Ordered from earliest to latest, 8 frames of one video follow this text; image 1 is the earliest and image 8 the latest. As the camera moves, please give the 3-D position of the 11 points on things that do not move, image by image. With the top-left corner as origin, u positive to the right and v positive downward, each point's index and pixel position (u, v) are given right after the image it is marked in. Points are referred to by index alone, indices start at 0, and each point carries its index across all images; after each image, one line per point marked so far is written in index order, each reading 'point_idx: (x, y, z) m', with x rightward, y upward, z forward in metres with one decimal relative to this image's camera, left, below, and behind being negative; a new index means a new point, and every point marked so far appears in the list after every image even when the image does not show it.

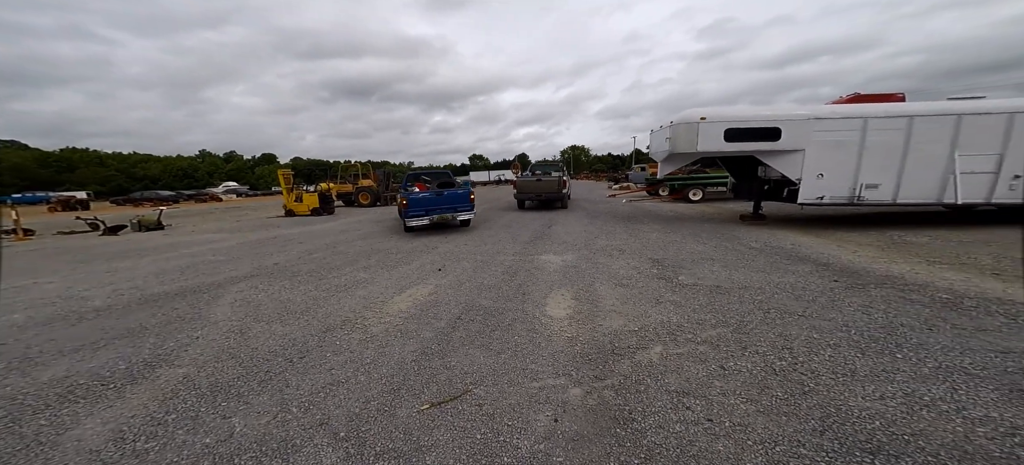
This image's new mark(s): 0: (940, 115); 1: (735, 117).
0: (+9.7, +2.8, +7.5) m
1: (+5.8, +3.0, +8.3) m
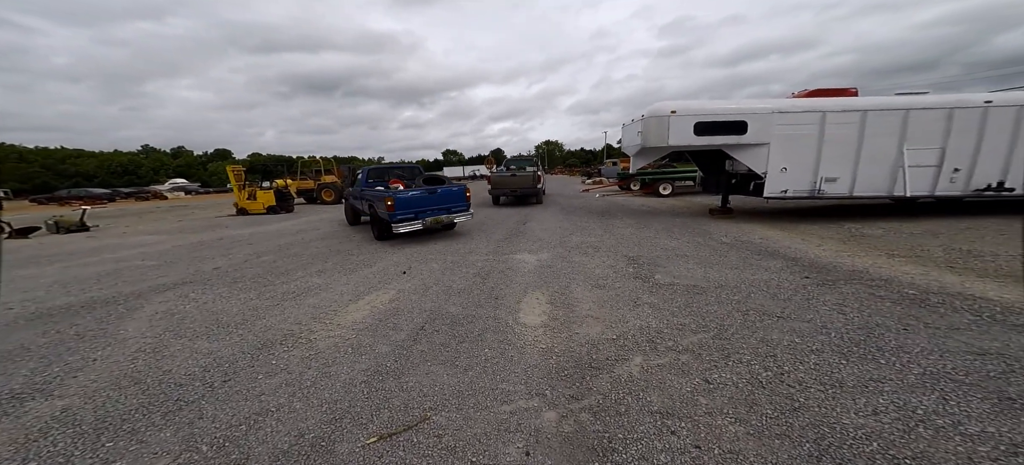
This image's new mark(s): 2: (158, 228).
0: (+9.0, +2.9, +7.8) m
1: (+5.1, +3.1, +8.4) m
2: (-10.0, +0.1, +9.2) m
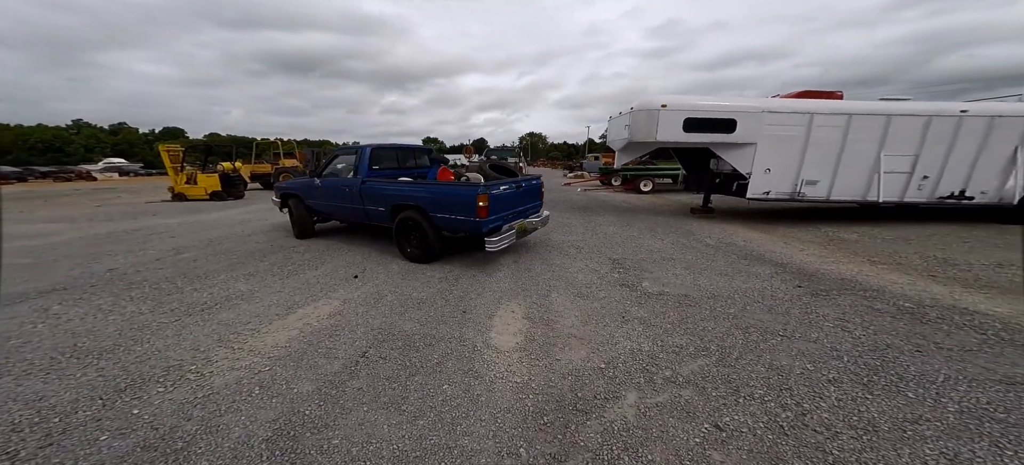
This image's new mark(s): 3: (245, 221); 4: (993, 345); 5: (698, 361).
0: (+8.5, +2.8, +7.8) m
1: (+4.6, +3.1, +8.1) m
2: (-10.6, +0.4, +7.9) m
3: (-5.7, +0.2, +7.0) m
4: (+4.0, -0.9, +2.7) m
5: (+1.4, -1.0, +2.5) m
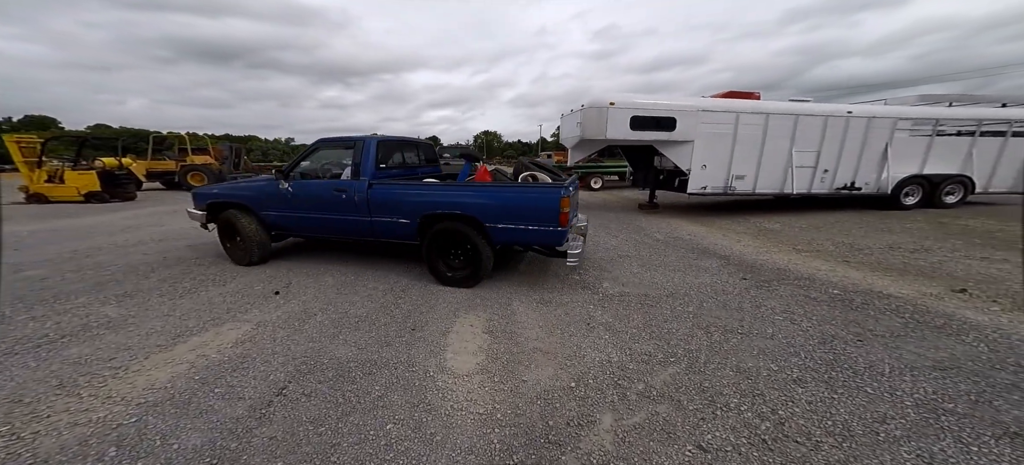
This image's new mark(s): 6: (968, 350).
0: (+7.2, +3.1, +8.7) m
1: (+3.3, +3.2, +8.4) m
2: (-11.6, +0.1, +6.0) m
3: (-6.6, 0.0, +5.8) m
4: (+3.6, -0.9, +3.0) m
5: (+1.1, -1.0, +2.4) m
6: (+3.6, -1.0, +2.6) m
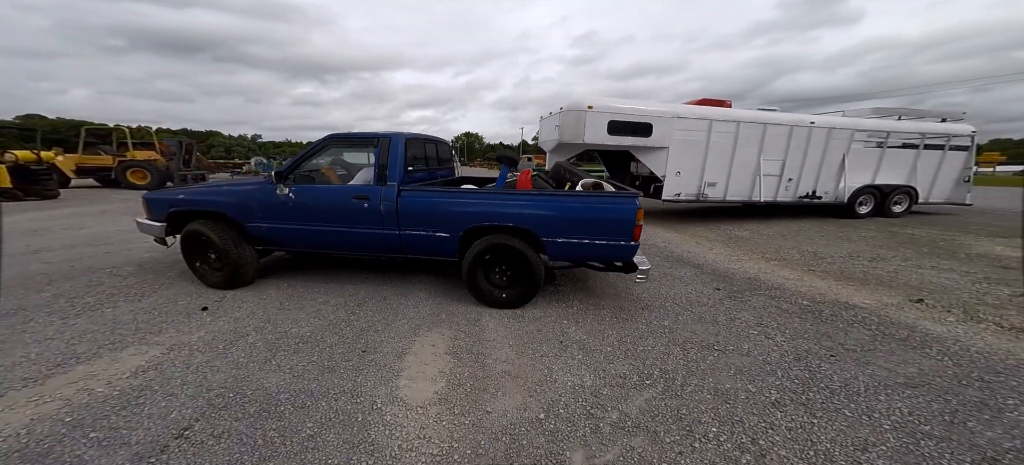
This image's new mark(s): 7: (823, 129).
0: (+6.6, +2.9, +8.9) m
1: (+2.7, +3.1, +8.4) m
2: (-12.0, 0.0, +5.0) m
3: (-7.1, 0.0, +5.1) m
4: (+3.3, -1.0, +3.0) m
5: (+0.9, -1.1, +2.2) m
6: (+3.3, -1.1, +2.6) m
7: (+8.9, +2.9, +9.4) m
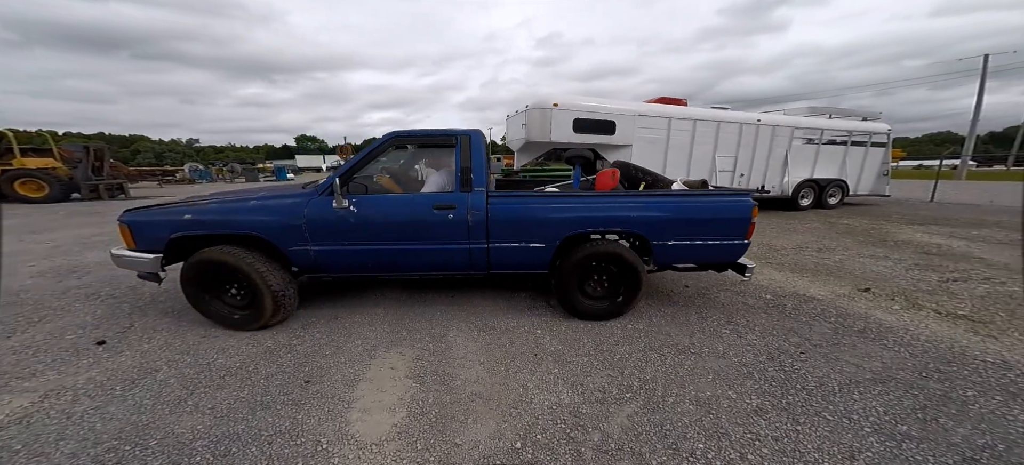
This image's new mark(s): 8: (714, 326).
0: (+5.6, +3.0, +9.3) m
1: (+1.8, +3.1, +8.4) m
2: (-12.4, -0.5, +3.6) m
3: (-7.5, -0.3, +4.2) m
4: (+3.1, -0.9, +3.1) m
5: (+0.7, -1.1, +2.1) m
6: (+3.1, -1.0, +2.7) m
7: (+7.8, +3.1, +10.0) m
8: (+2.0, -0.9, +3.2) m
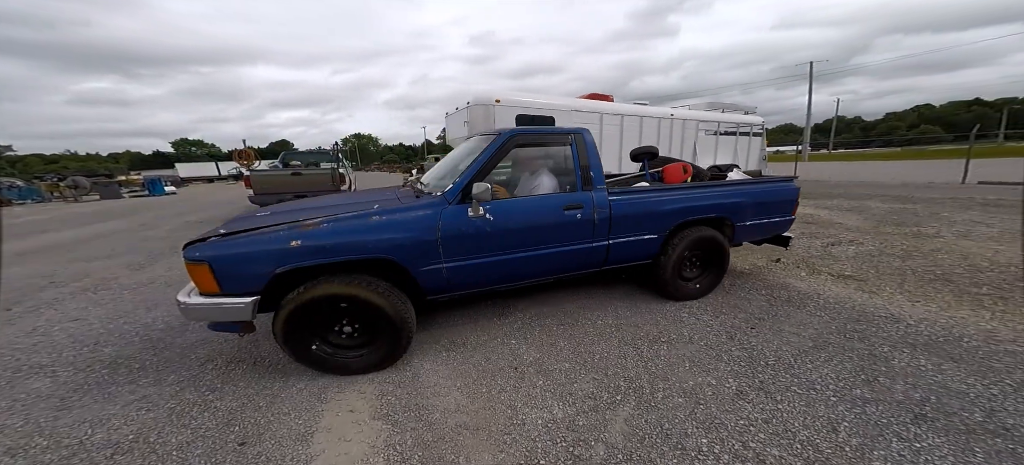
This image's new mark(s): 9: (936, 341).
0: (+3.8, +3.4, +10.0) m
1: (+0.2, +3.2, +8.4) m
2: (-12.5, -1.5, +1.0) m
3: (-7.8, -1.0, +2.6) m
4: (+2.8, -0.8, +3.5) m
5: (+0.7, -1.1, +2.0) m
6: (+2.9, -0.8, +3.1) m
7: (+5.8, +3.7, +11.1) m
8: (+1.7, -0.8, +3.4) m
9: (+3.6, -0.9, +2.8) m
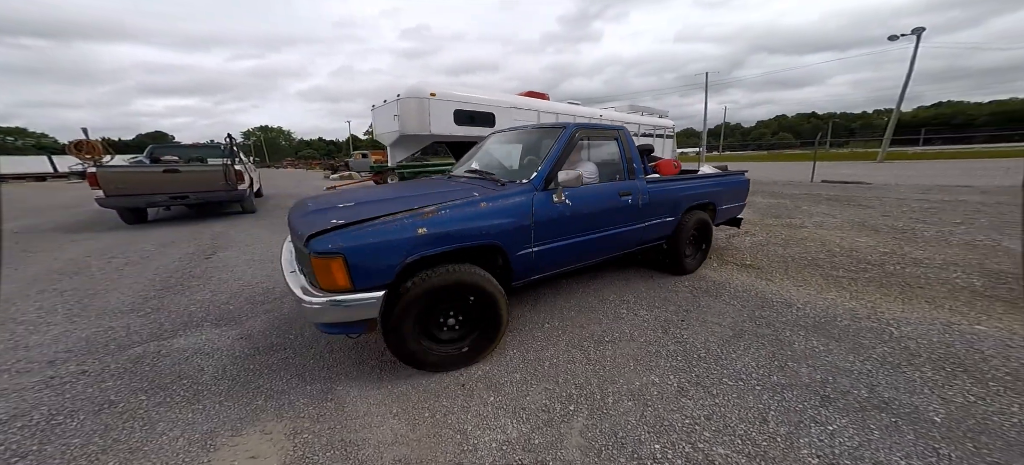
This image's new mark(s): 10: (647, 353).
0: (+1.8, +3.5, +10.3) m
1: (-1.4, +3.2, +8.0) m
2: (-12.4, -1.8, -1.6) m
3: (-8.1, -1.2, +0.9) m
4: (+2.2, -0.7, +3.8) m
5: (+0.4, -1.2, +2.0) m
6: (+2.4, -0.8, +3.5) m
7: (+3.6, +3.9, +11.7) m
8: (+1.1, -0.8, +3.5) m
9: (+3.1, -0.9, +3.3) m
10: (+1.1, -1.0, +2.6) m
